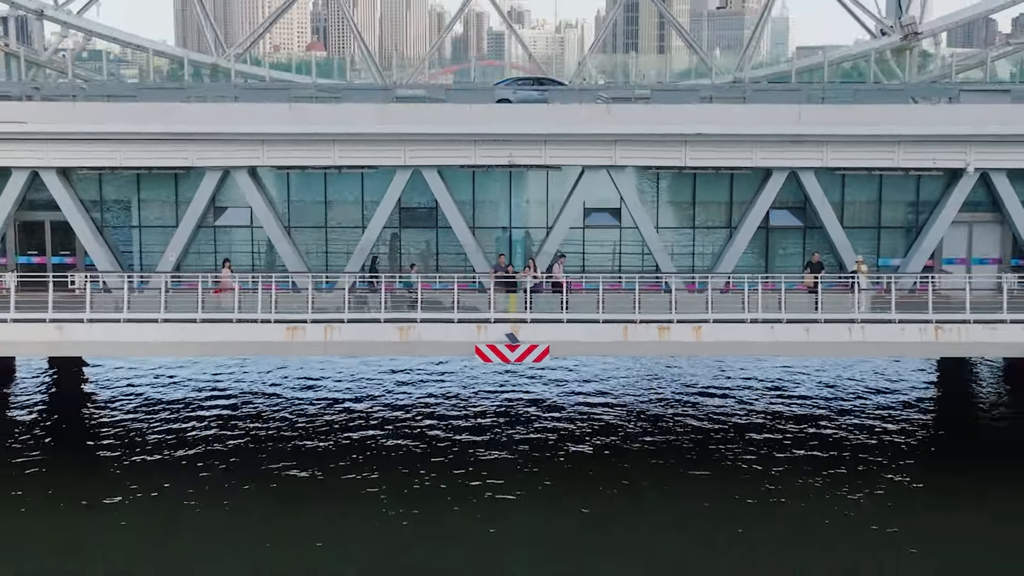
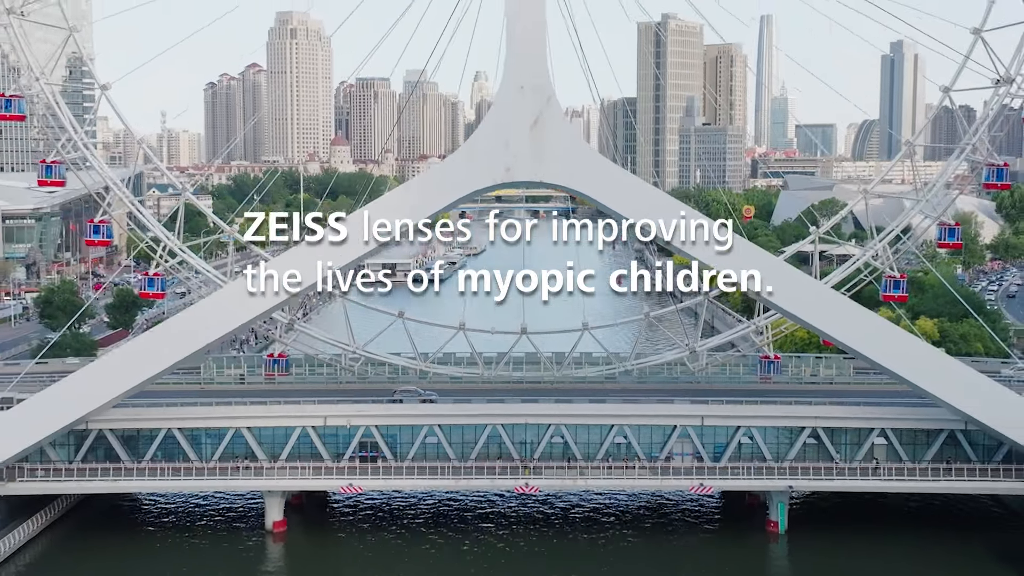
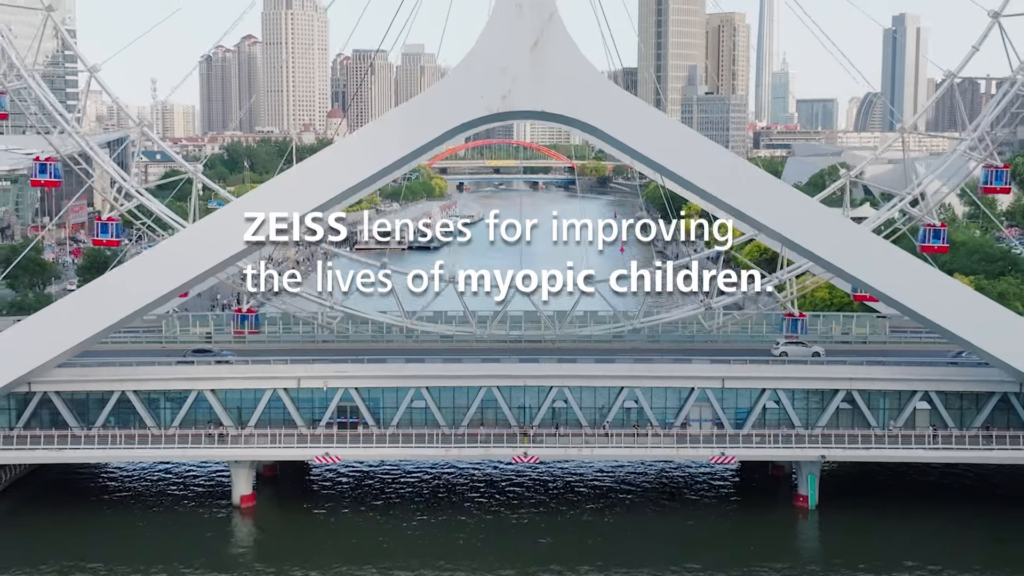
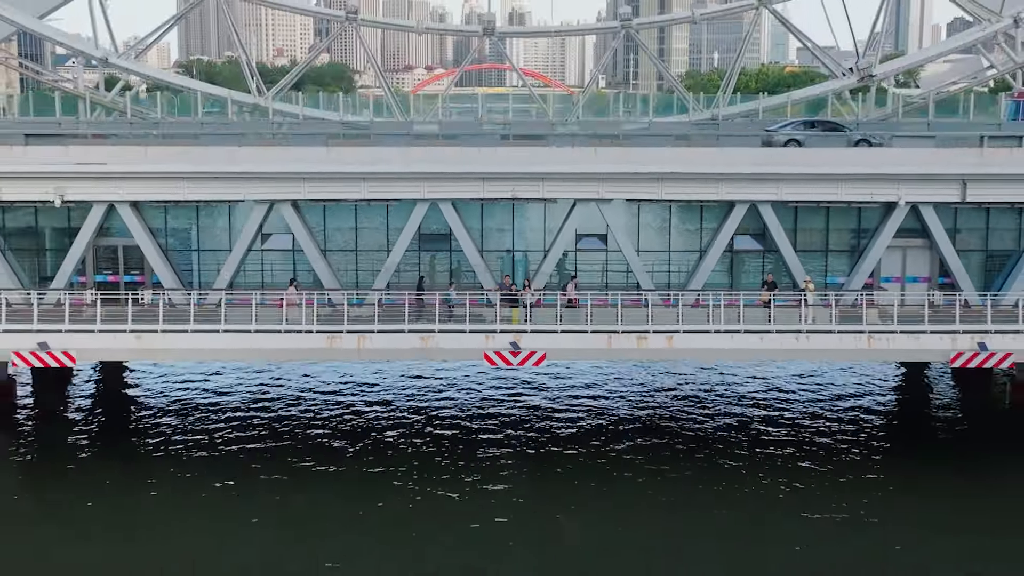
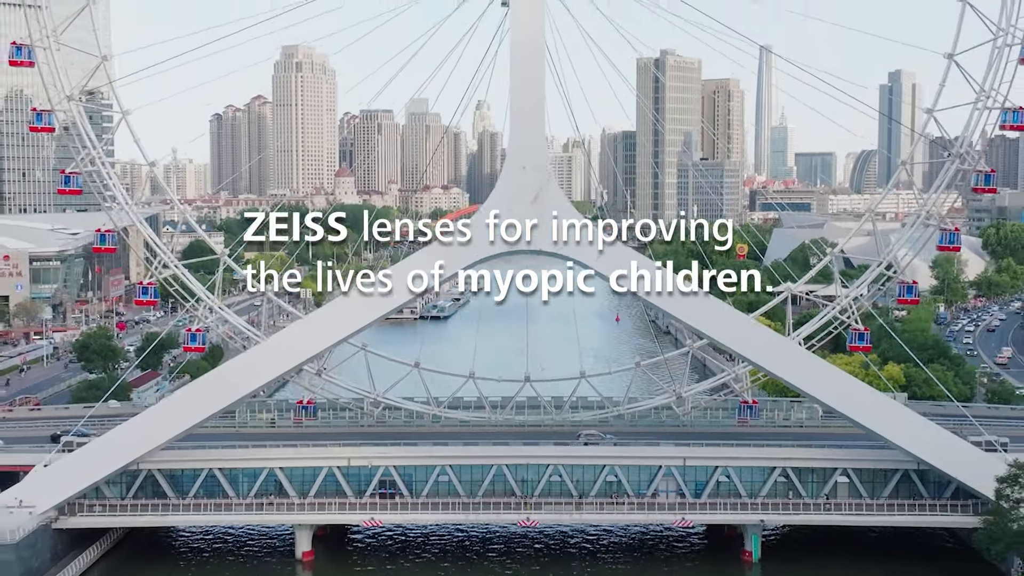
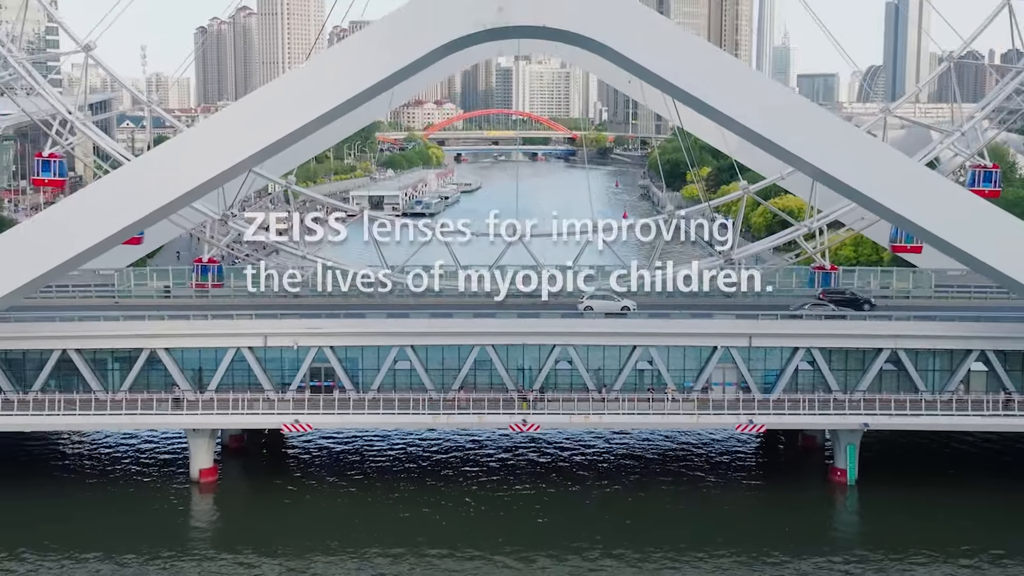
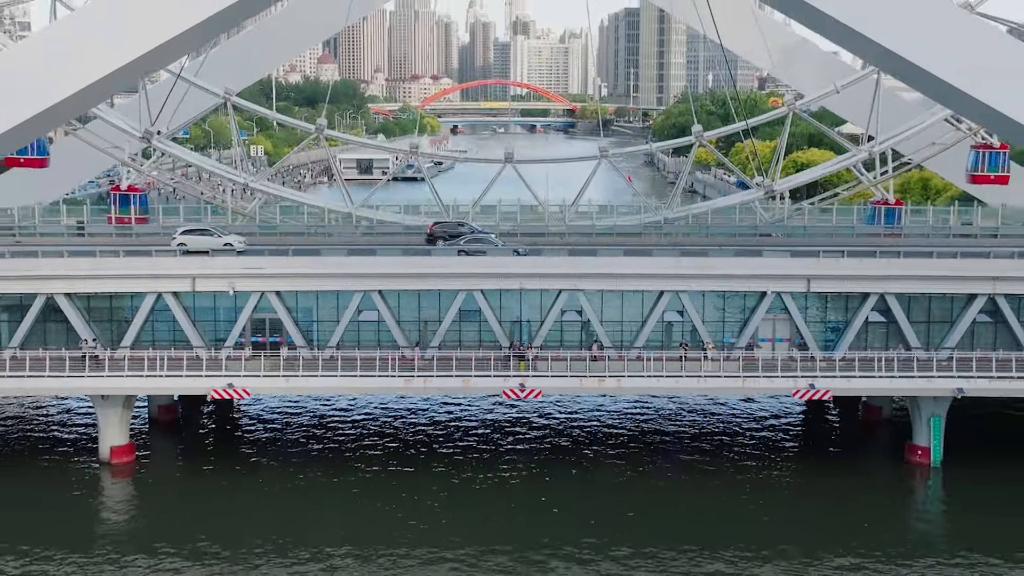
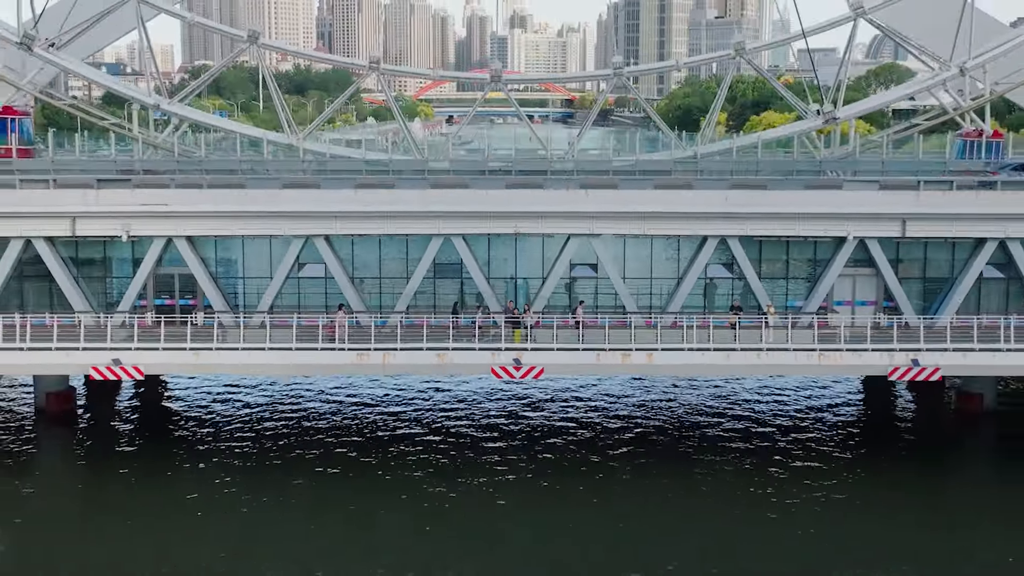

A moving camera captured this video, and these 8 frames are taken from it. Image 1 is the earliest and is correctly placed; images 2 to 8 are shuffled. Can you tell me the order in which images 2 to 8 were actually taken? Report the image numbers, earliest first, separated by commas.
4, 8, 7, 6, 3, 2, 5
